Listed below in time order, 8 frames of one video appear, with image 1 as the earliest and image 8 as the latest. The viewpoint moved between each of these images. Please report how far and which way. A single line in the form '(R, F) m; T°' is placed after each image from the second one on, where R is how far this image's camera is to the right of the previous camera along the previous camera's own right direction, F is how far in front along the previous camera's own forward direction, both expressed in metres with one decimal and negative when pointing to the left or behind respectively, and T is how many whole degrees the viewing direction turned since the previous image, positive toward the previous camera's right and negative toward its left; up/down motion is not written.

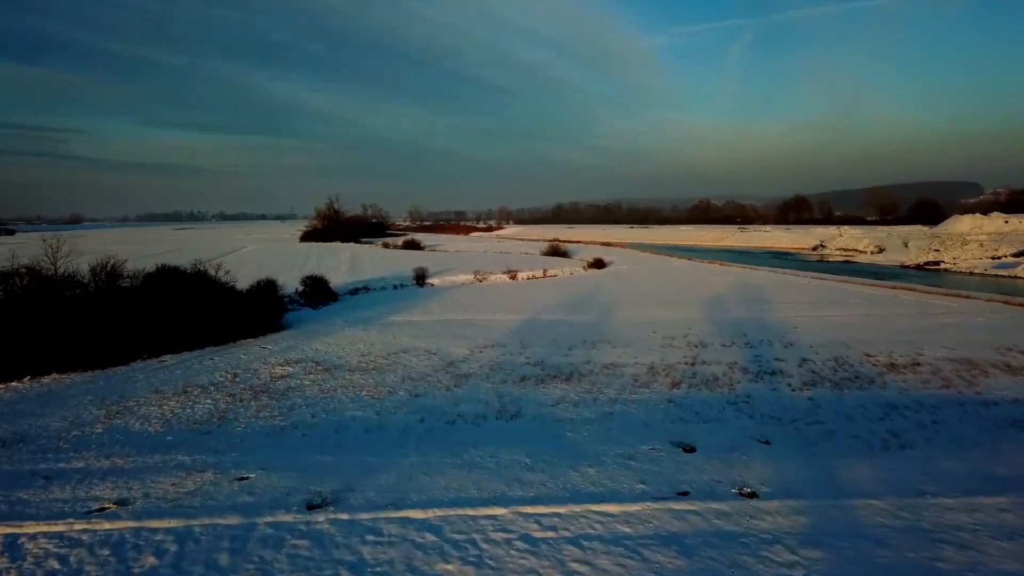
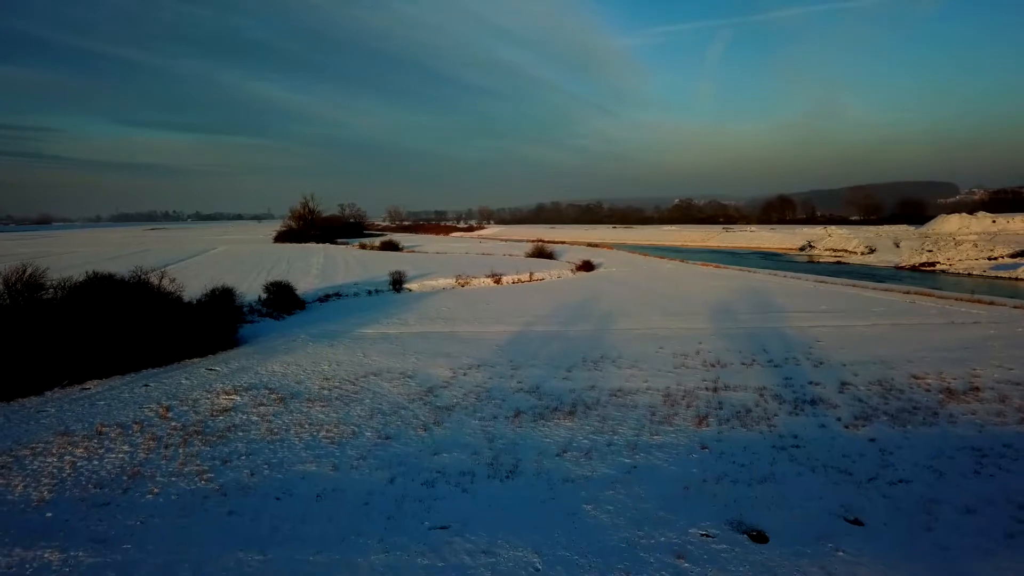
(-0.1, +1.9) m; +1°
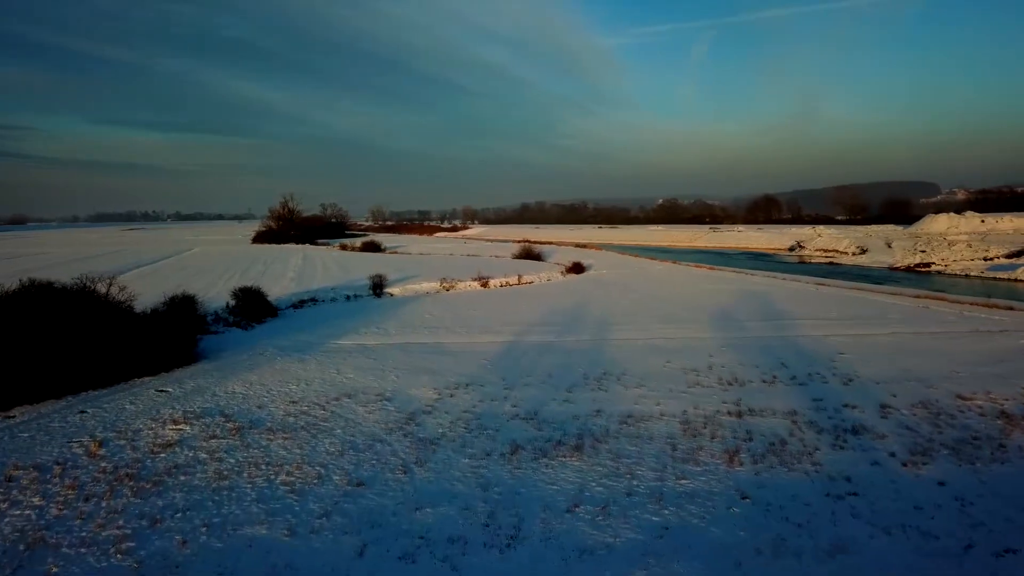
(-0.1, +1.4) m; +1°
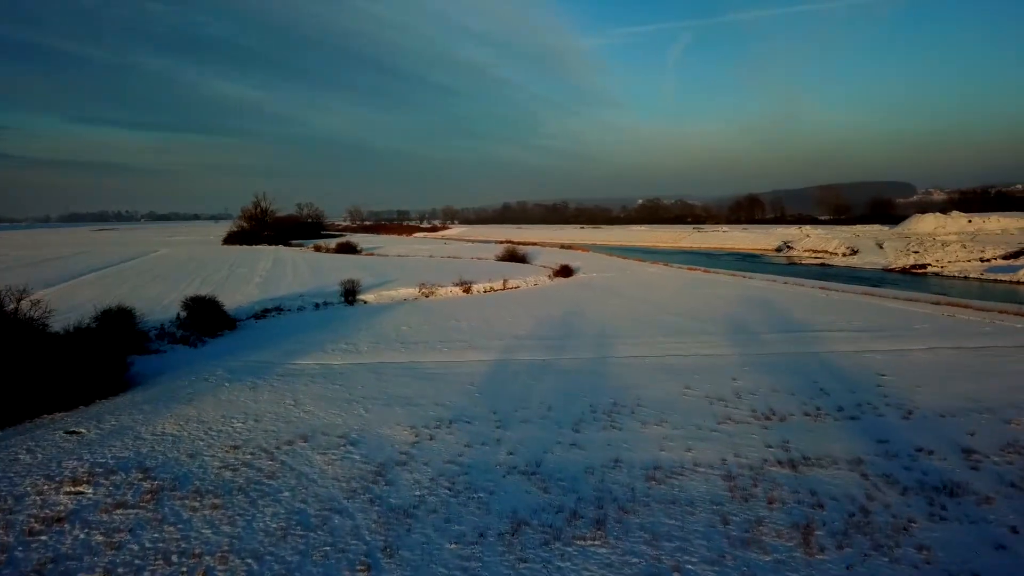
(-0.1, +1.9) m; +1°
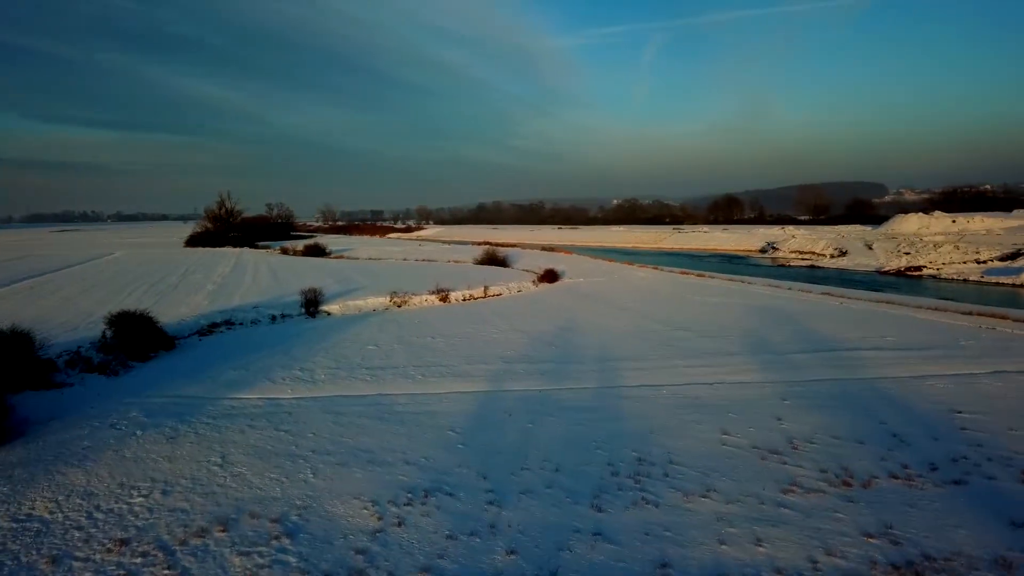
(-0.2, +2.2) m; +2°
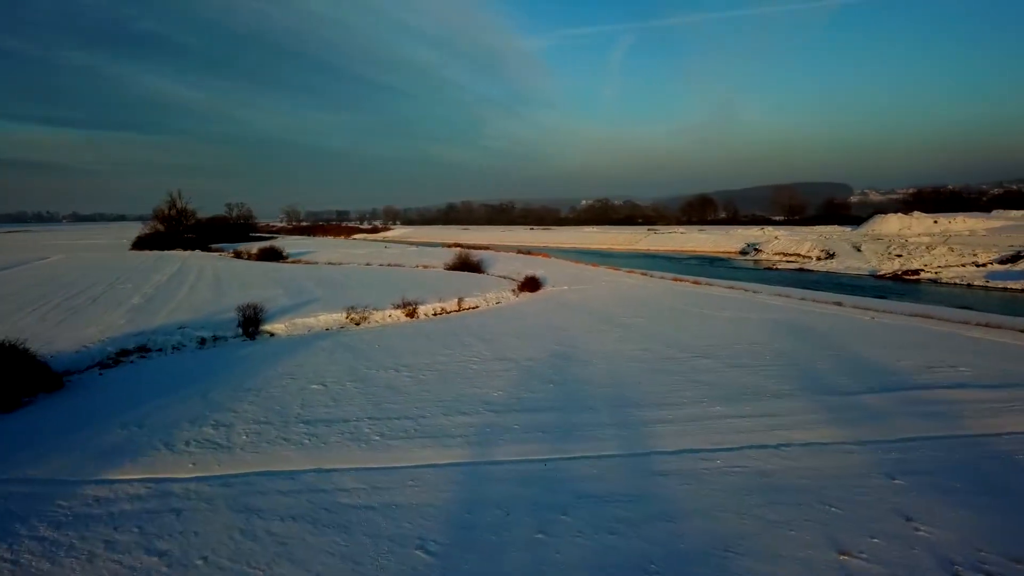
(-0.2, +3.0) m; +2°
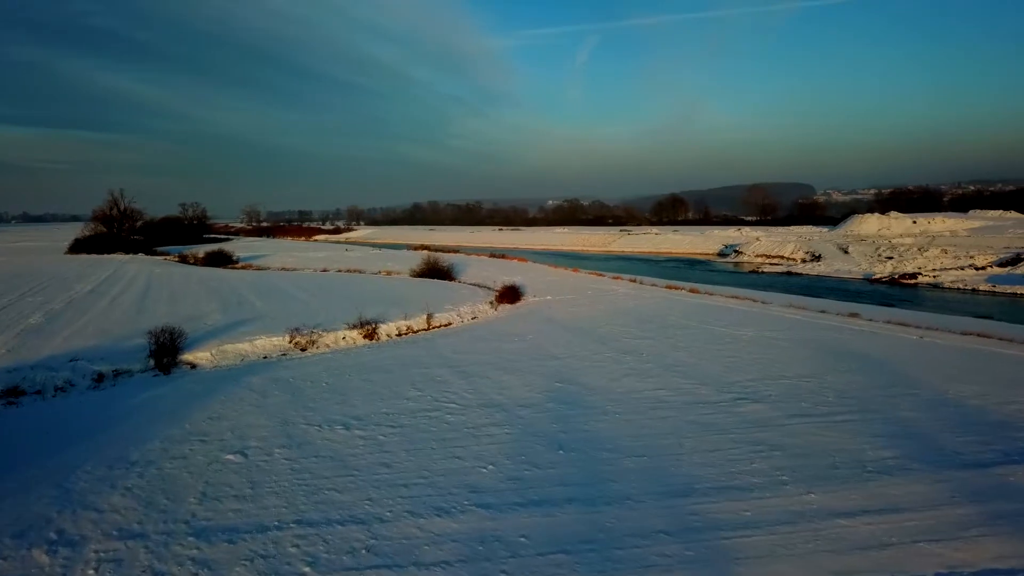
(-0.3, +3.0) m; +2°
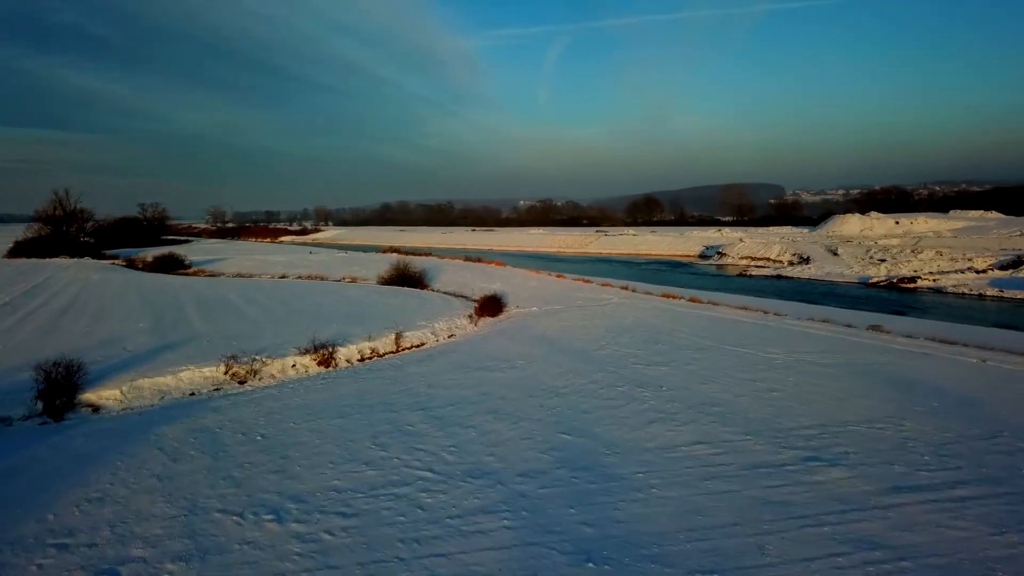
(-0.2, +2.5) m; +2°
